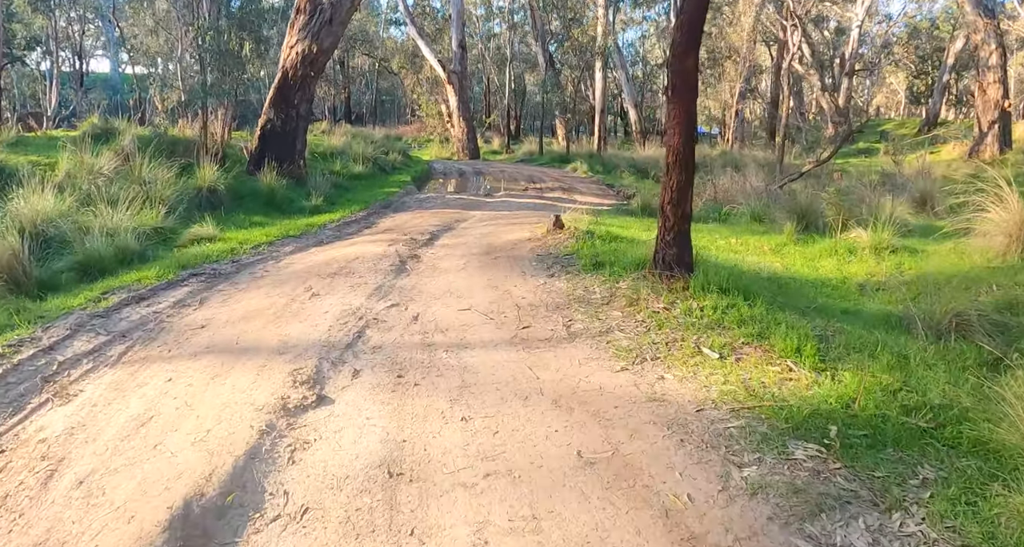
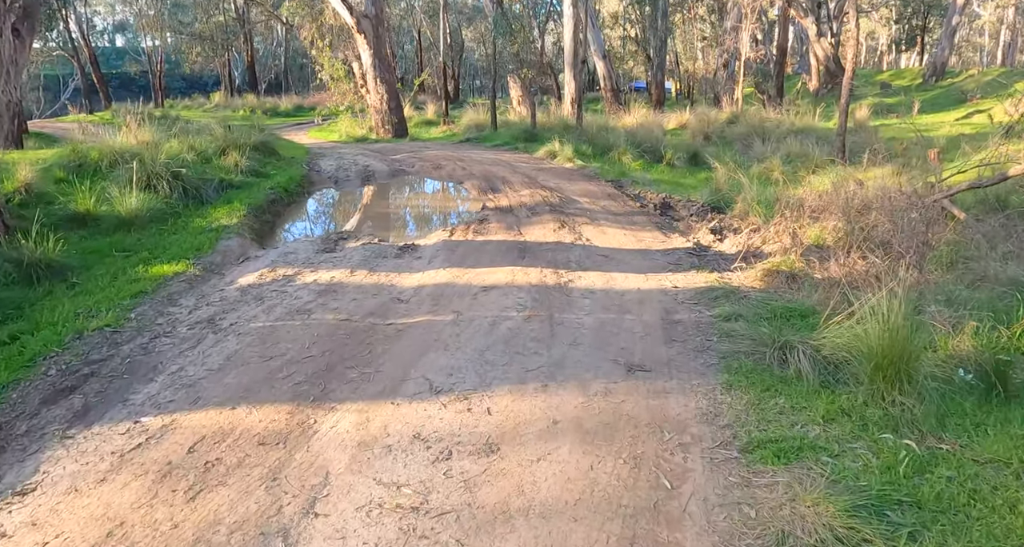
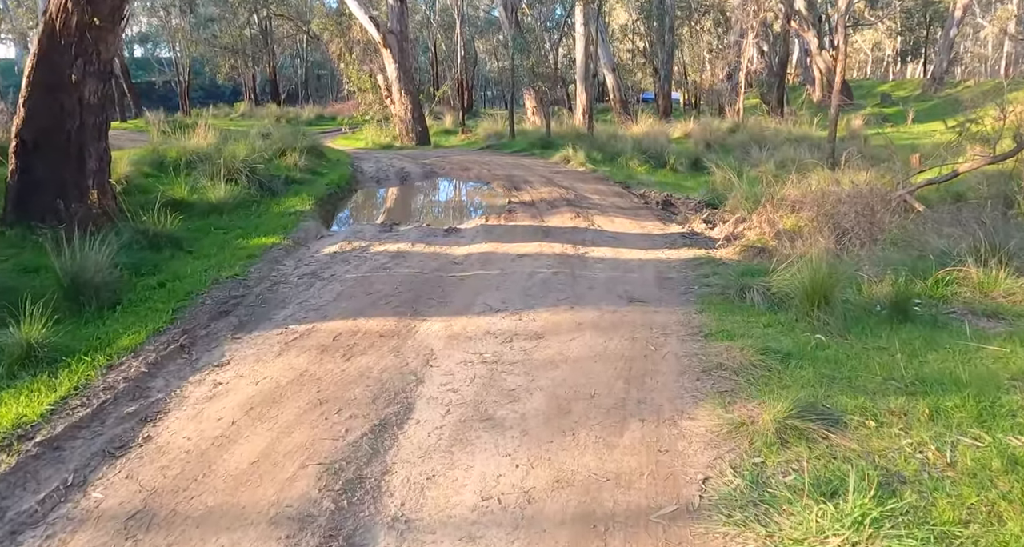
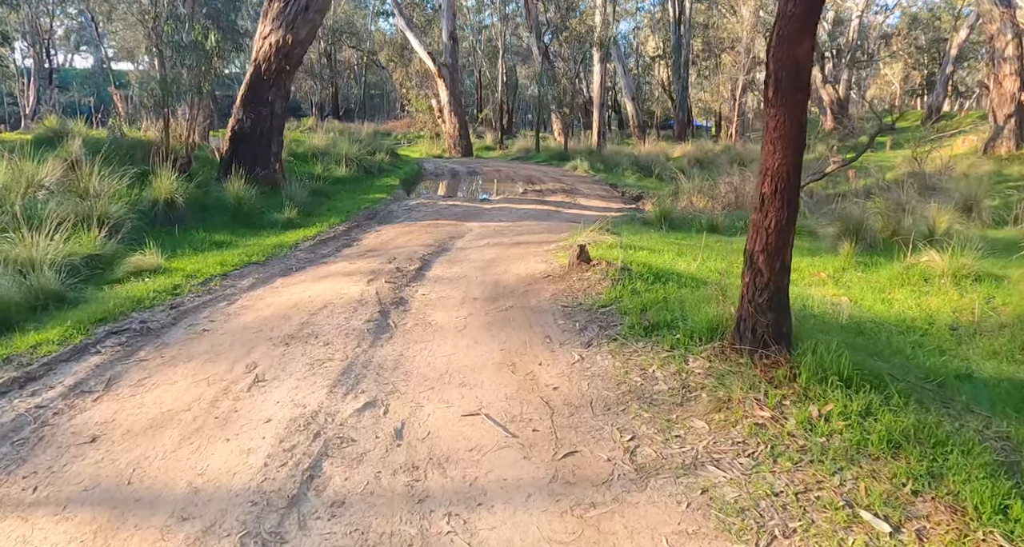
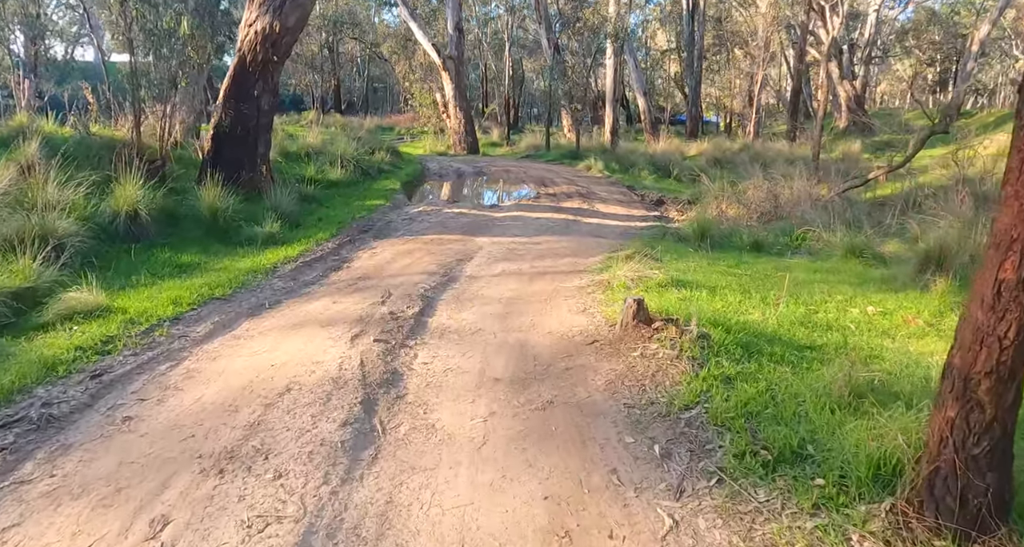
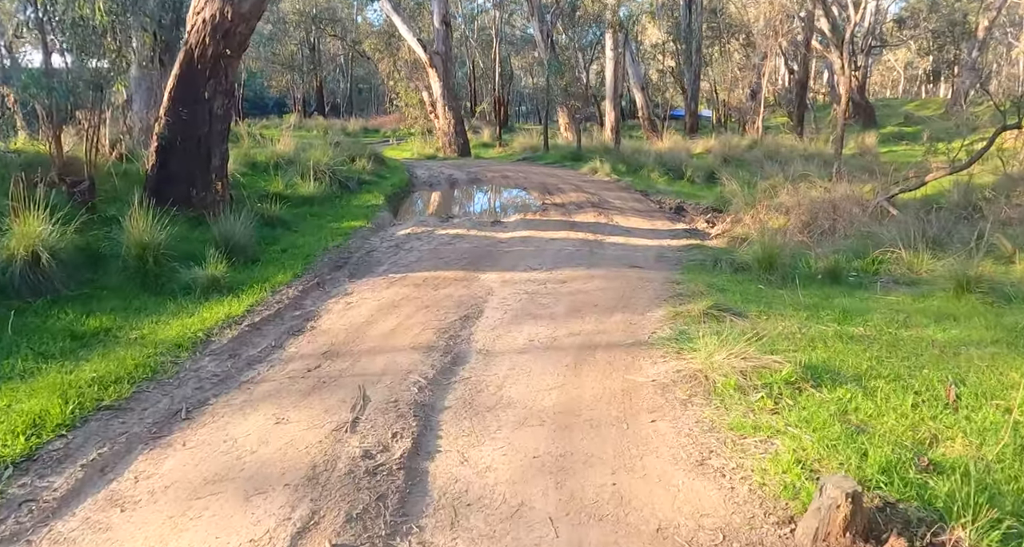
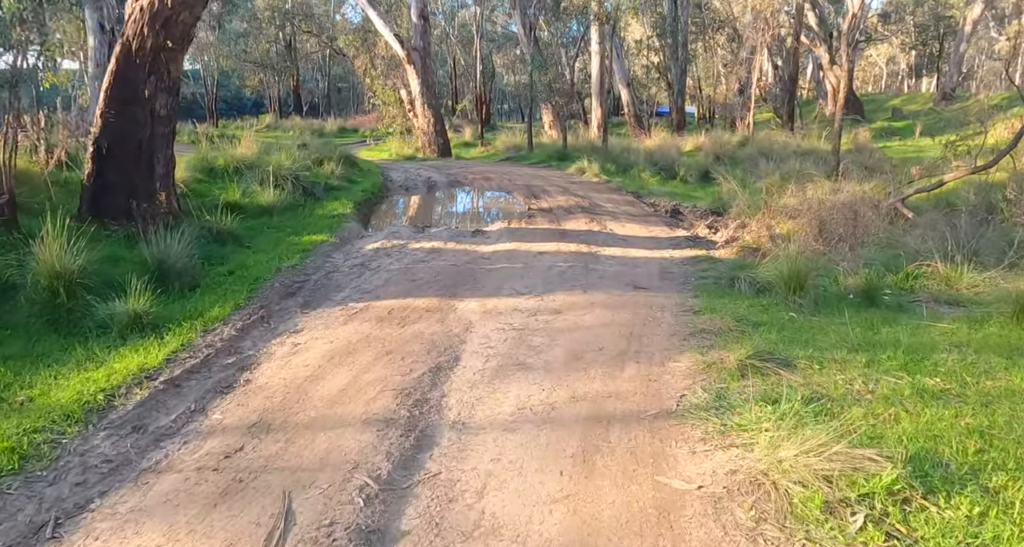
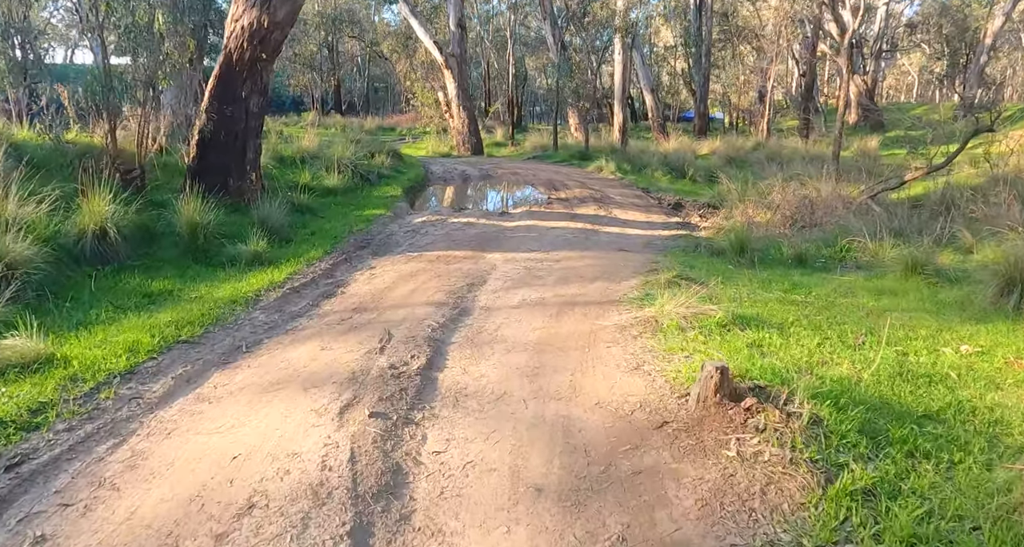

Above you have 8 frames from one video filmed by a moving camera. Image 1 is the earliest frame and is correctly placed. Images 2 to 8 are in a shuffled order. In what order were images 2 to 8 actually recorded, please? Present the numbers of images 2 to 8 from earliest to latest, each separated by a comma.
4, 5, 8, 6, 7, 3, 2
